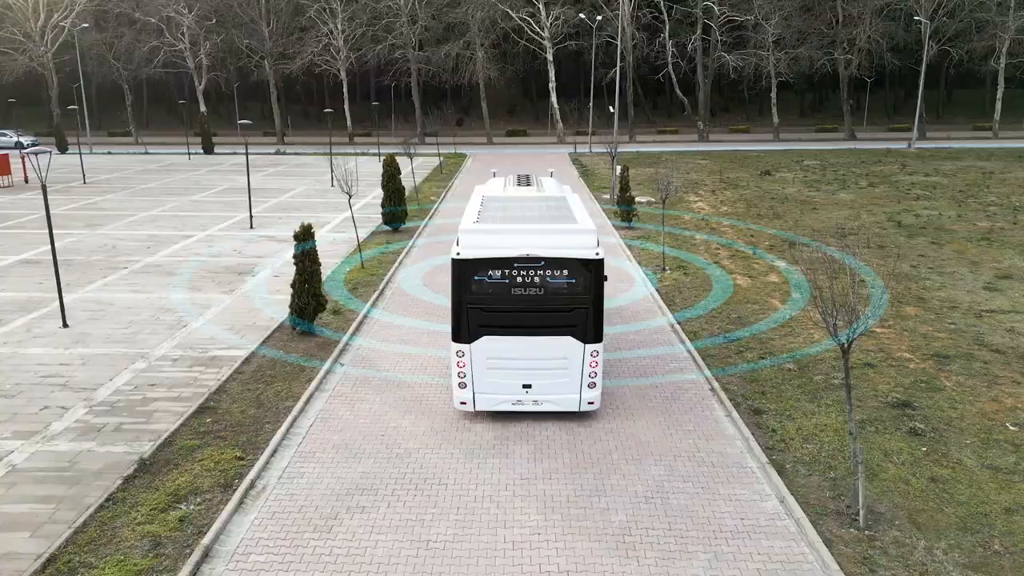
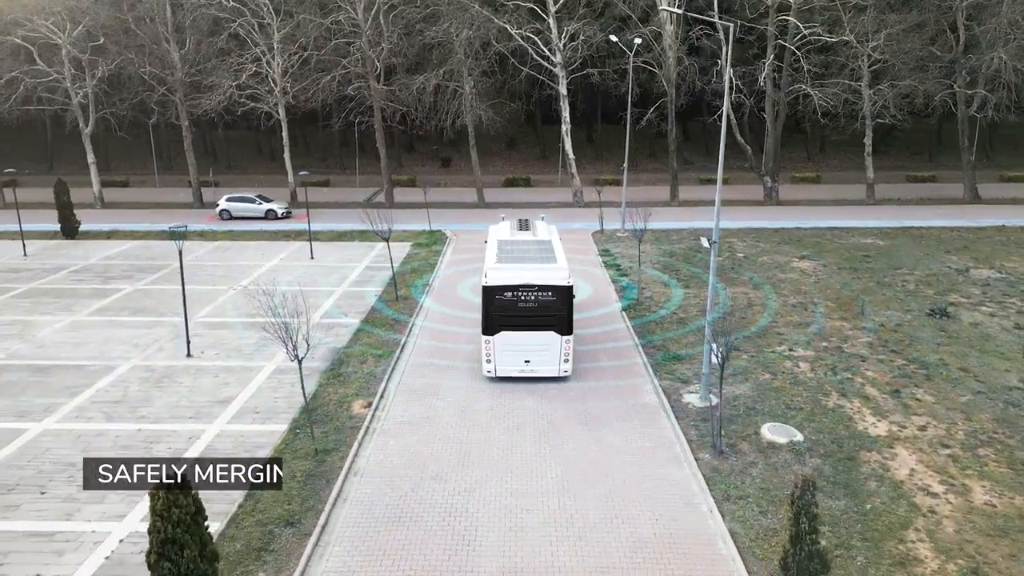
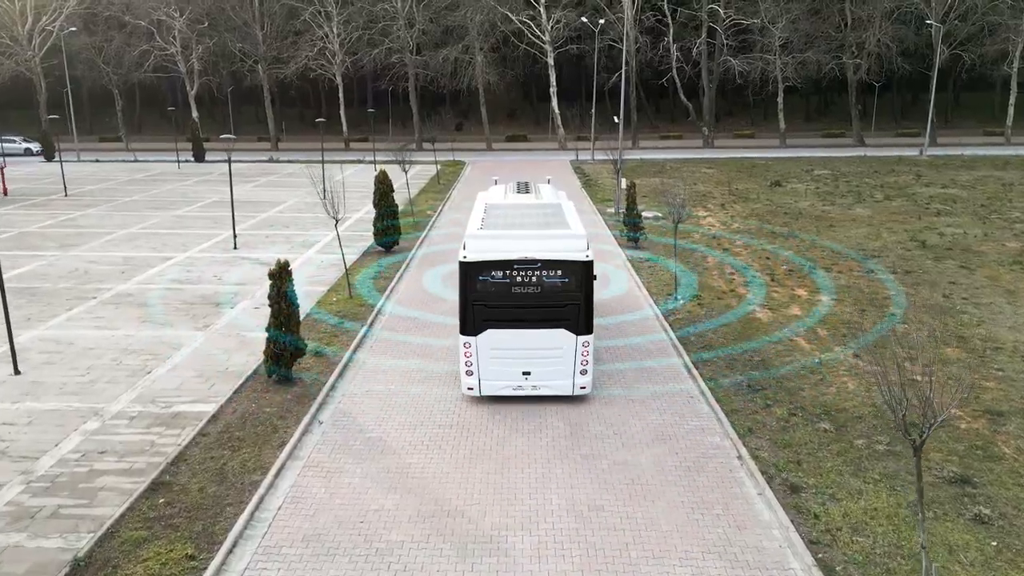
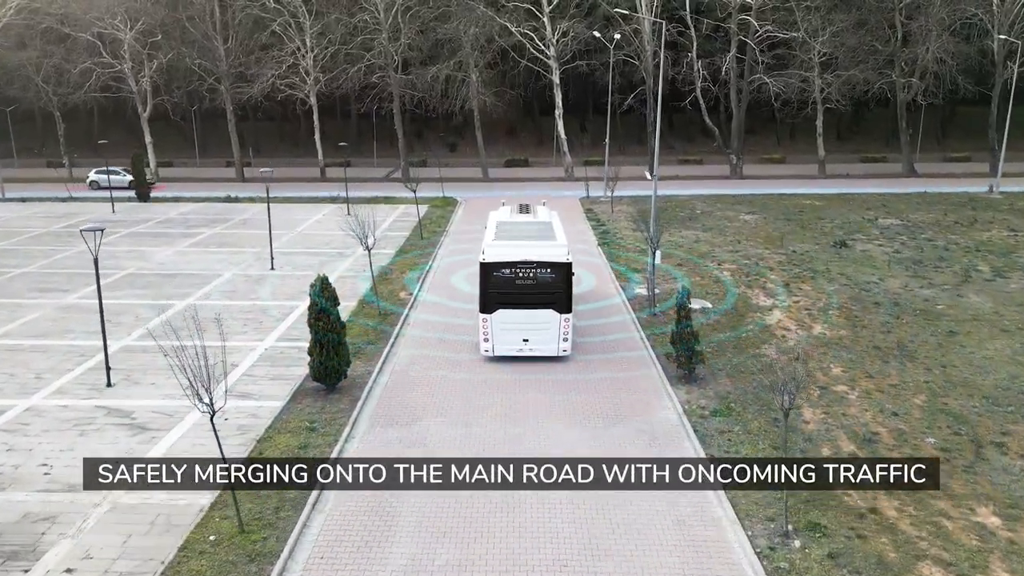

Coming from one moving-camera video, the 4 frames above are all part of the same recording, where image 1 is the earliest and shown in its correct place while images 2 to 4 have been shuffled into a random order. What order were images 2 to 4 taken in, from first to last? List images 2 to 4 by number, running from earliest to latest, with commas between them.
3, 4, 2
